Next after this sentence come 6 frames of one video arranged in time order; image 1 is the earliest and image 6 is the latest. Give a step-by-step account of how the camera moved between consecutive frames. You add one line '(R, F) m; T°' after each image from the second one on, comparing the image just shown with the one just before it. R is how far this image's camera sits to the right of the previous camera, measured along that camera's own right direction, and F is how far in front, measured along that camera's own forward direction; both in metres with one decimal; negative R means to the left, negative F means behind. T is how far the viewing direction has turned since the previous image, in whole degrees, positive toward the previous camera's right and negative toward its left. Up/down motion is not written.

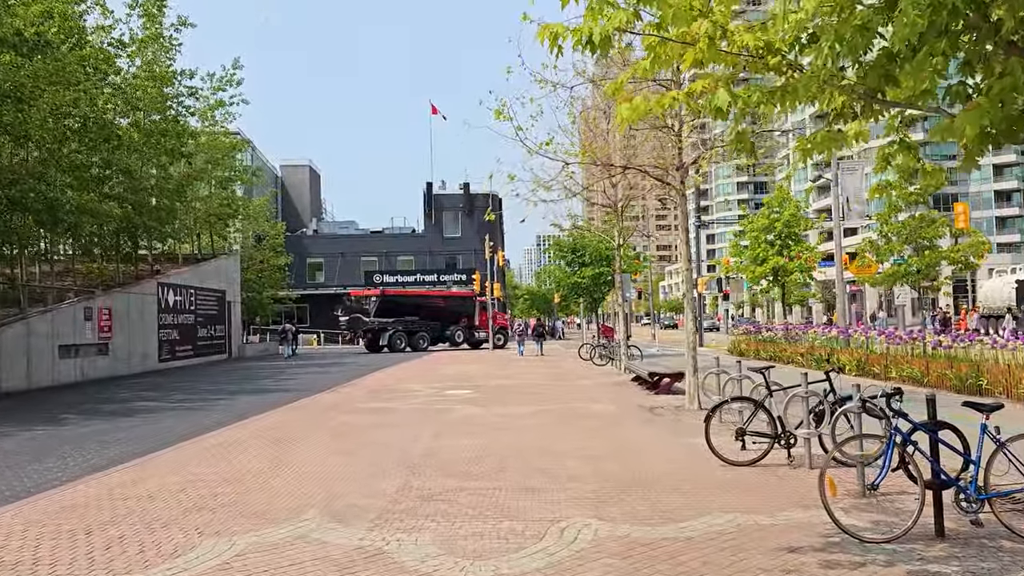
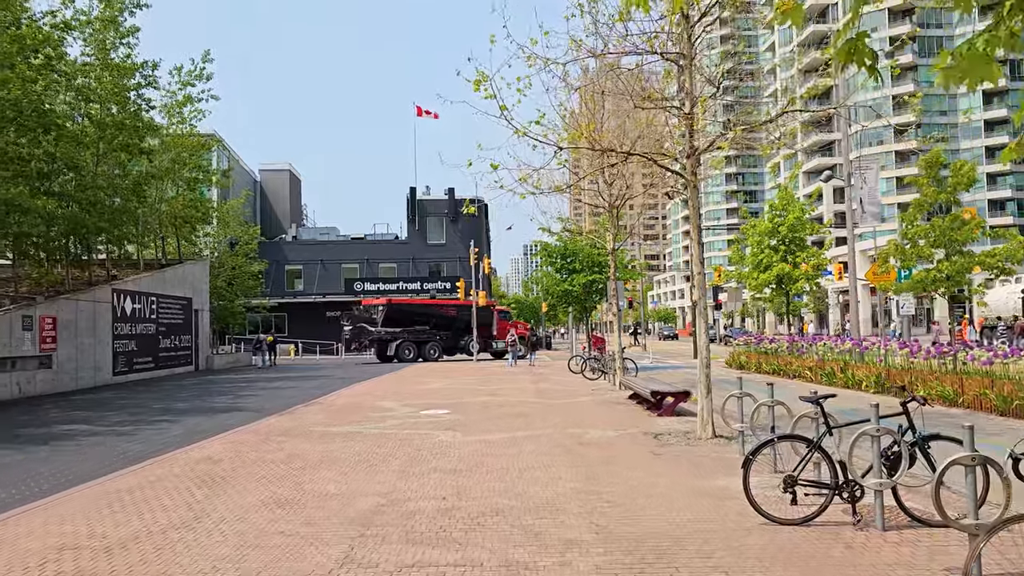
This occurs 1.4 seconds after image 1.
(+0.1, +2.0) m; +1°
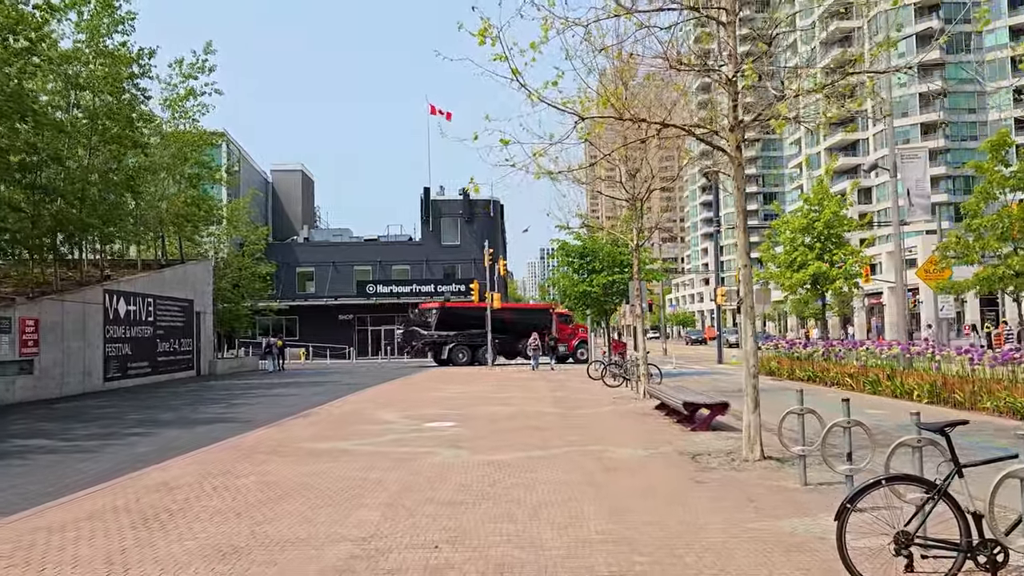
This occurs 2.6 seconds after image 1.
(0.0, +1.7) m; -1°
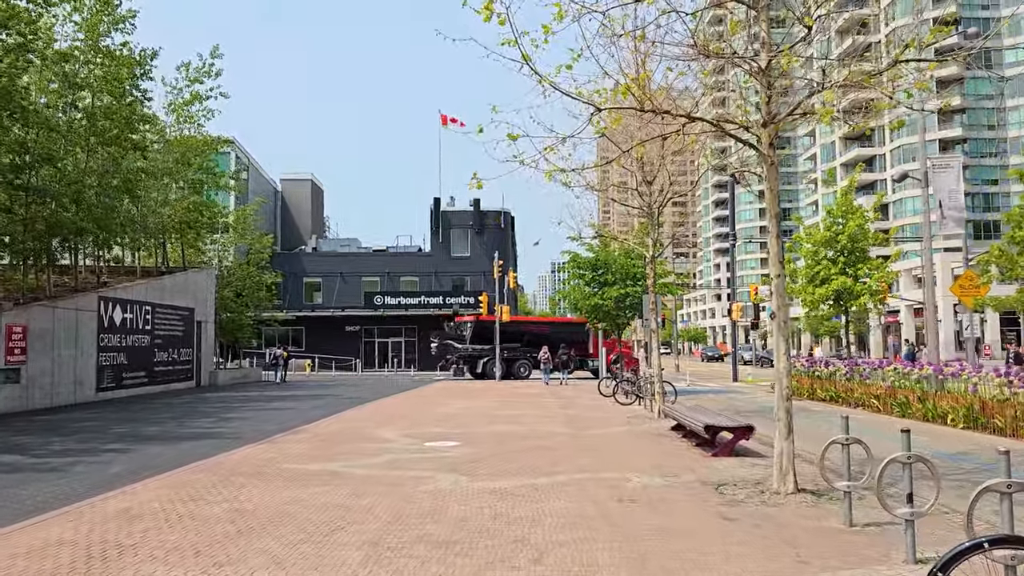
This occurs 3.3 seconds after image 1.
(0.0, +1.0) m; -1°
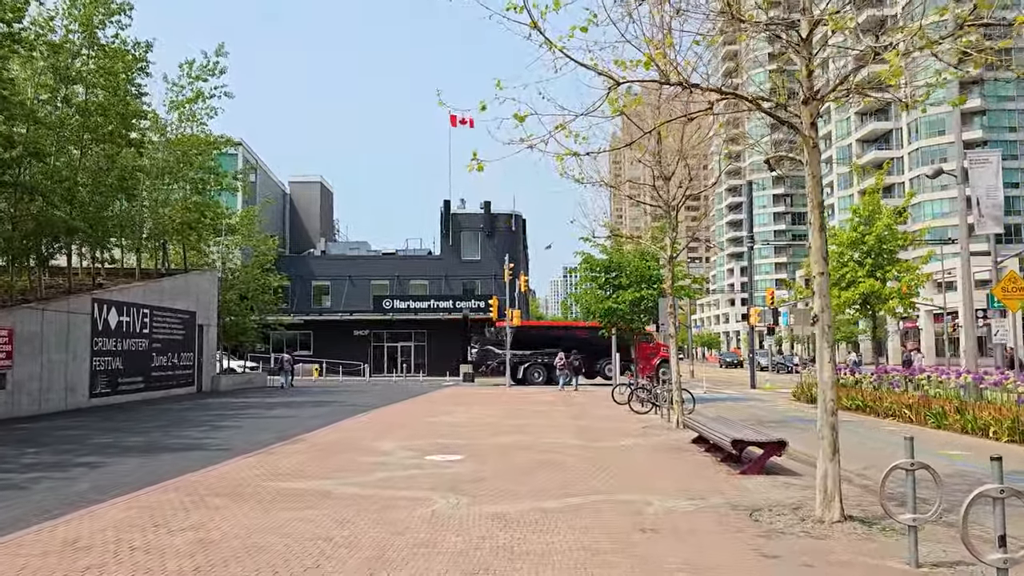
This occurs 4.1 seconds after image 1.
(+0.1, +1.0) m; -1°
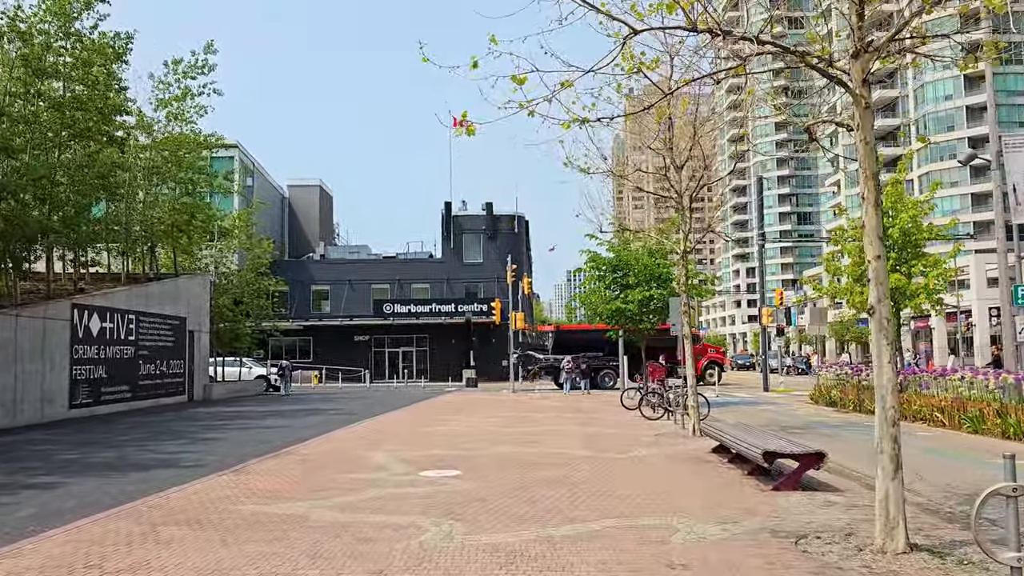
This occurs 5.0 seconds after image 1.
(0.0, +1.2) m; 0°
